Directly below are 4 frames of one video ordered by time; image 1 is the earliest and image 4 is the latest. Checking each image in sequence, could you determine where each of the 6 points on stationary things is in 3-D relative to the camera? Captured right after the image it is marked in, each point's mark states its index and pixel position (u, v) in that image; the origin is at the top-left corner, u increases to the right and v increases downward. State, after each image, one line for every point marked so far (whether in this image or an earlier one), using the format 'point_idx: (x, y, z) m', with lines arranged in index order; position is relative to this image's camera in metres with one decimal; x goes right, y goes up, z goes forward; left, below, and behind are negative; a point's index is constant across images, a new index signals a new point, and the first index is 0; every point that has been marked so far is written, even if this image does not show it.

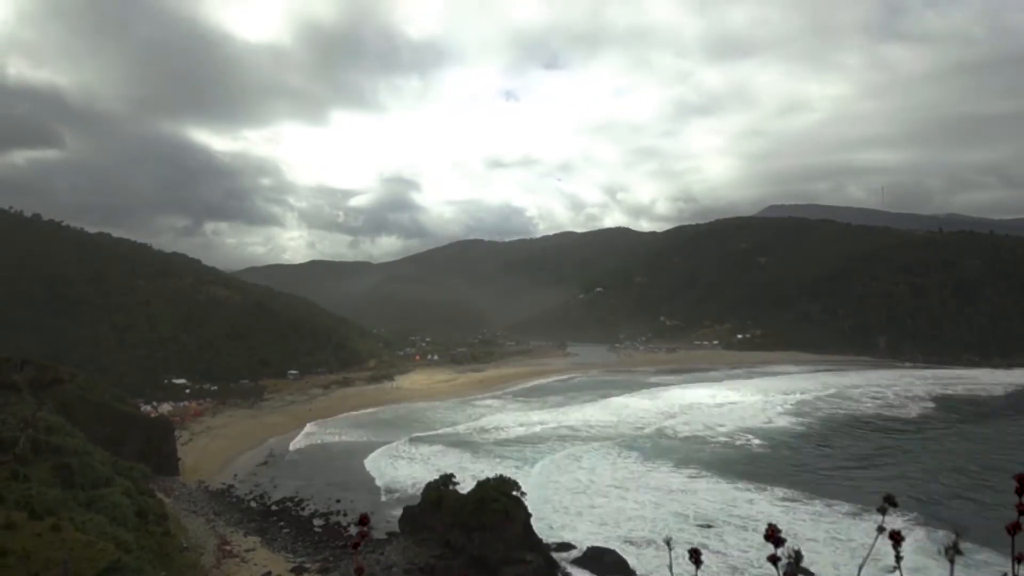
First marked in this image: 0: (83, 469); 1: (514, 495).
0: (-12.1, -5.1, +16.9) m
1: (+0.1, -5.8, +16.8) m
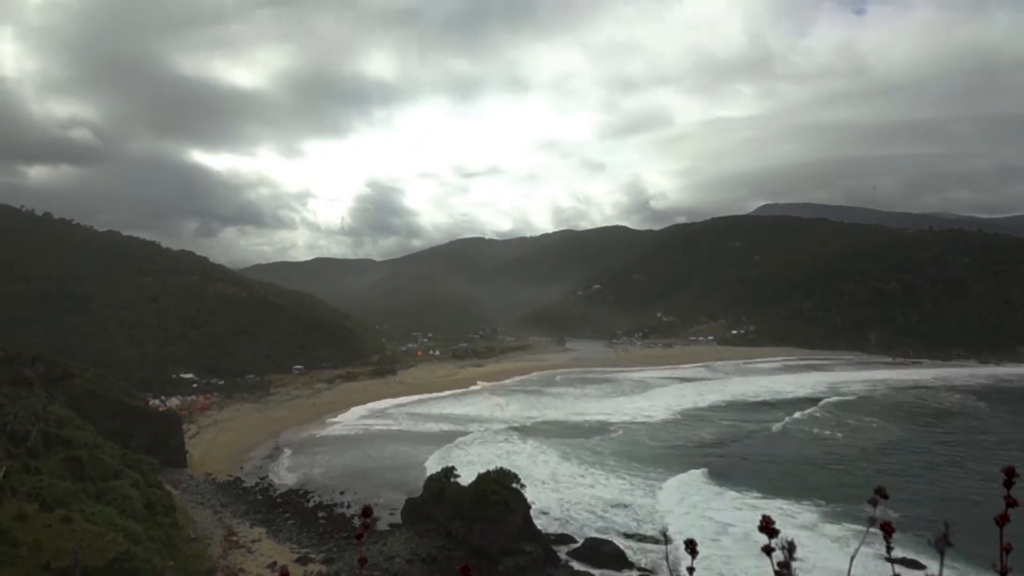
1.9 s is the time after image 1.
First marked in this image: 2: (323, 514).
0: (-12.1, -5.0, +17.4) m
1: (0.0, -5.7, +17.3) m
2: (-6.2, -7.4, +19.7) m
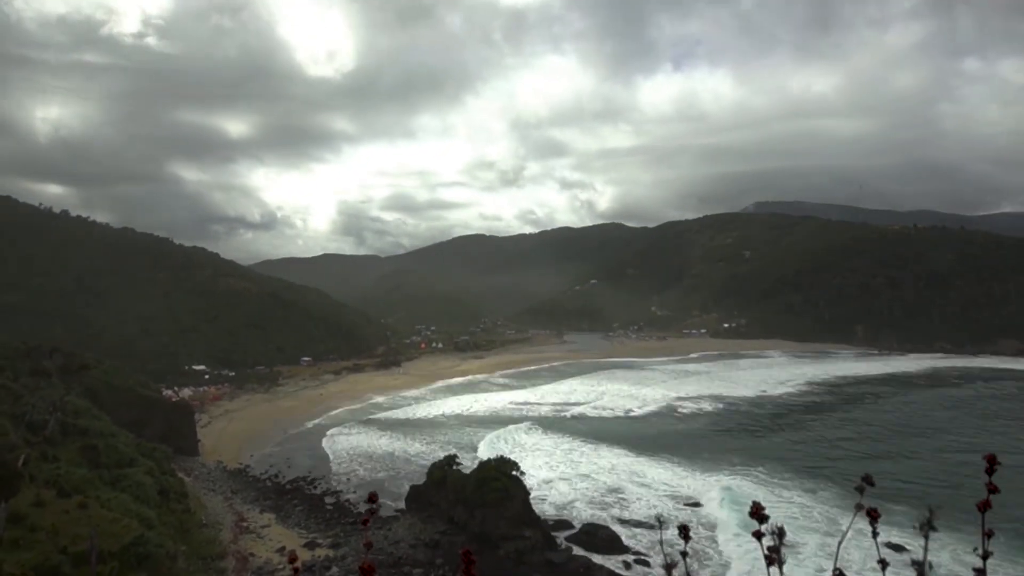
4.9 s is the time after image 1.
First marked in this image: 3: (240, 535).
0: (-12.1, -4.9, +18.3) m
1: (0.0, -5.6, +18.2) m
2: (-6.2, -7.2, +20.6) m
3: (-7.9, -7.2, +17.7) m
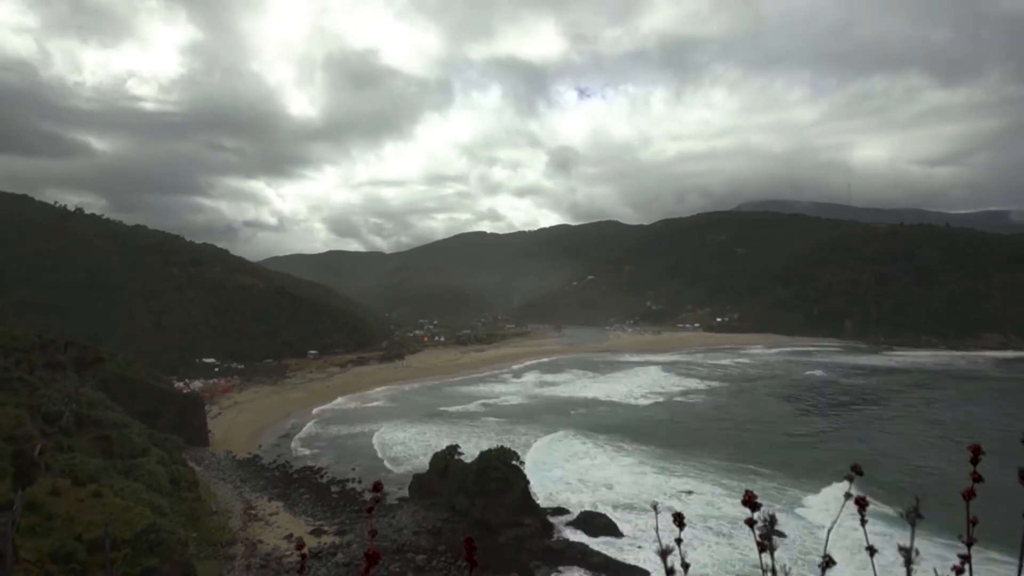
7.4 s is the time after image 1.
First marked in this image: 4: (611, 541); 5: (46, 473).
0: (-12.1, -4.7, +19.1) m
1: (0.0, -5.4, +19.0) m
2: (-6.2, -7.0, +21.5) m
3: (-7.9, -7.0, +18.6) m
4: (+2.7, -7.0, +17.0) m
5: (-11.3, -4.5, +15.0) m
